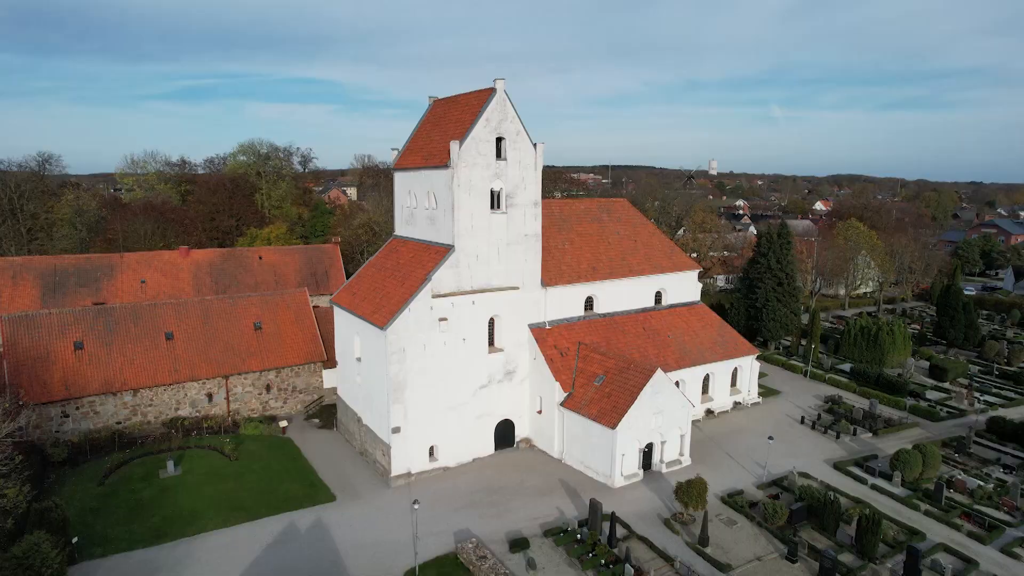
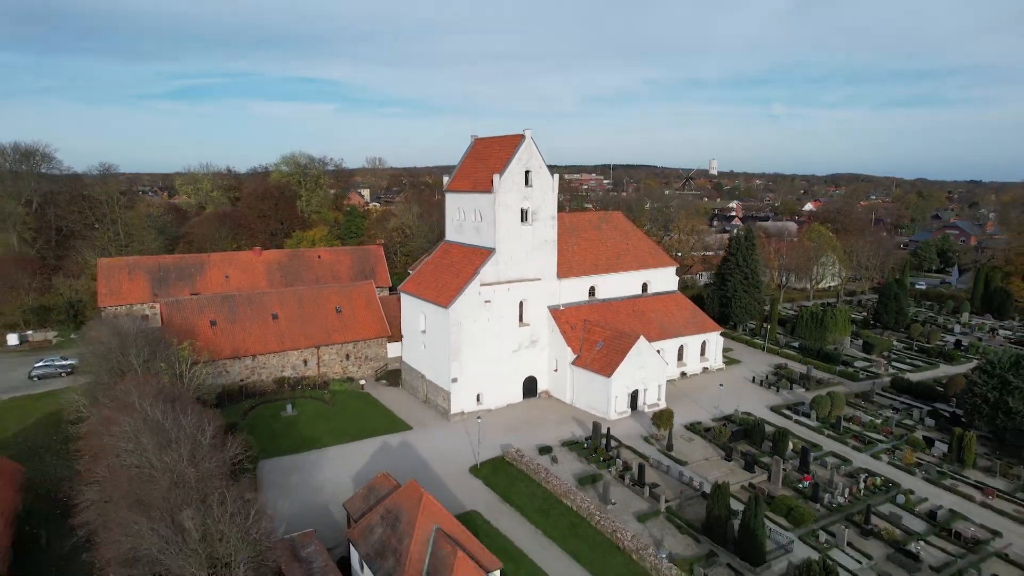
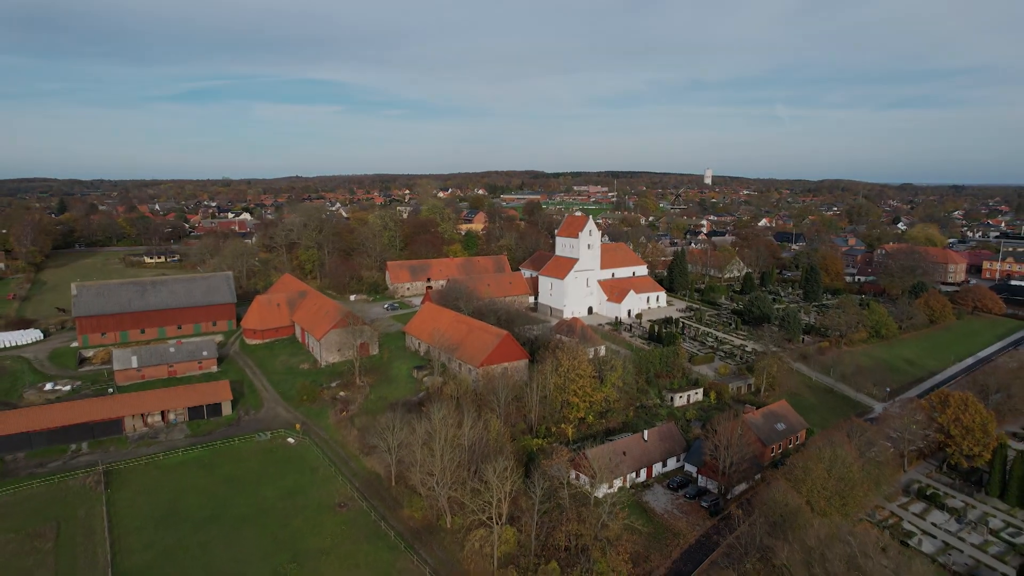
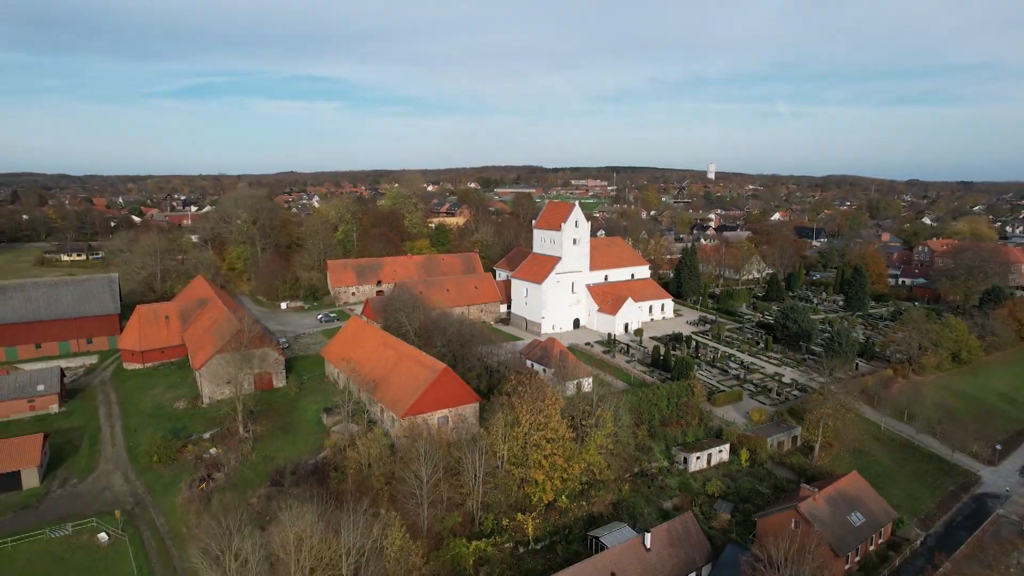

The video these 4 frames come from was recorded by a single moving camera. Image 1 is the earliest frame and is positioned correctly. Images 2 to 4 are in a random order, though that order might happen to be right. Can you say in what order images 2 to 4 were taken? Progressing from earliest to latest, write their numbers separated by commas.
2, 4, 3
